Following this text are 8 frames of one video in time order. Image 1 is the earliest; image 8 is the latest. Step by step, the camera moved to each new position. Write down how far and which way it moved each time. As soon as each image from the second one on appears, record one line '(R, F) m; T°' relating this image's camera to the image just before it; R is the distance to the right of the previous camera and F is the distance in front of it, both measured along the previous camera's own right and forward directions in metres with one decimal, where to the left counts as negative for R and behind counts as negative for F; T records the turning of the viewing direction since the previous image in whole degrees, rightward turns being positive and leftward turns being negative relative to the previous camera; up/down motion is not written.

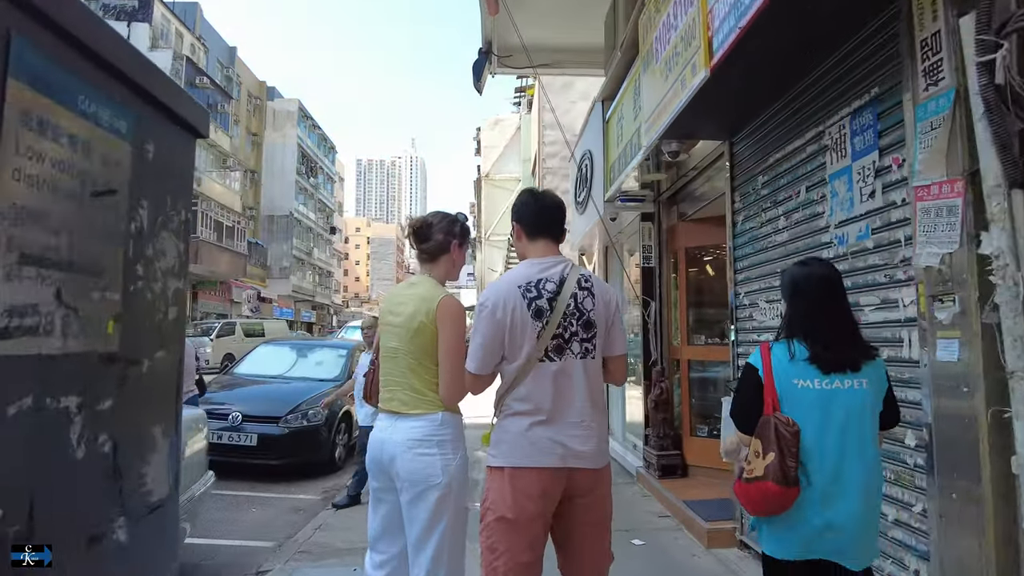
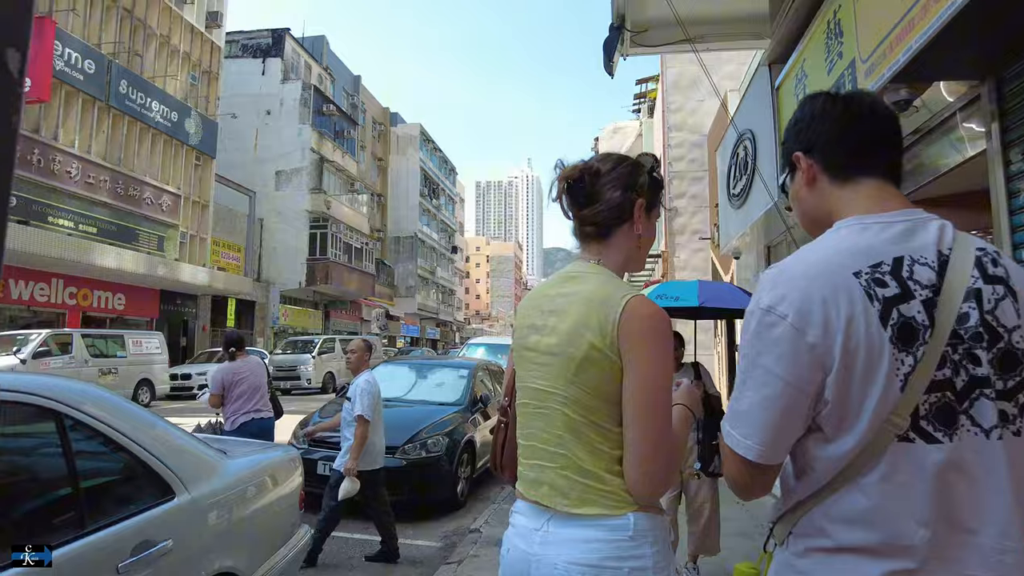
(-0.3, +1.1) m; -11°
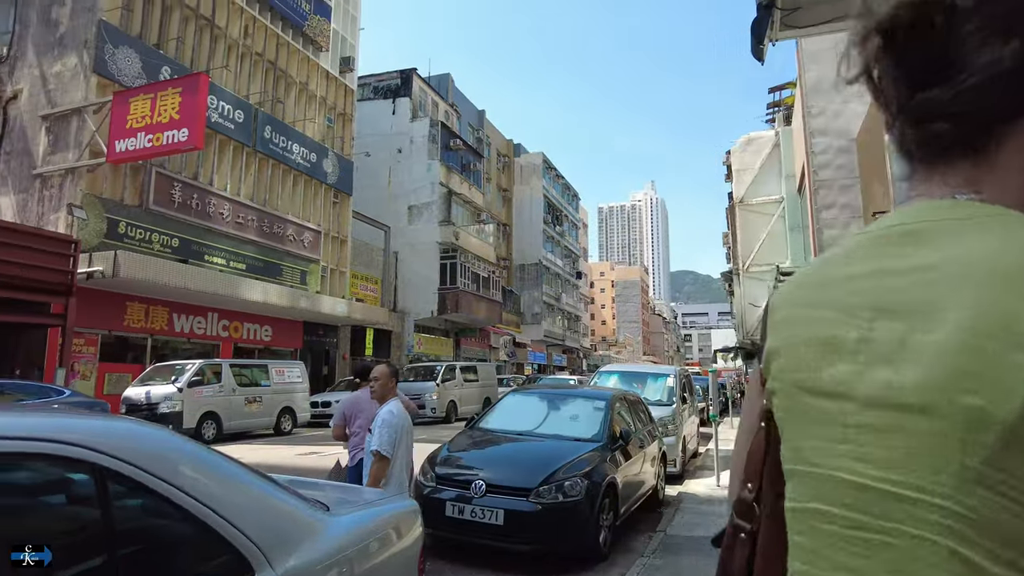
(-0.2, +0.7) m; -11°
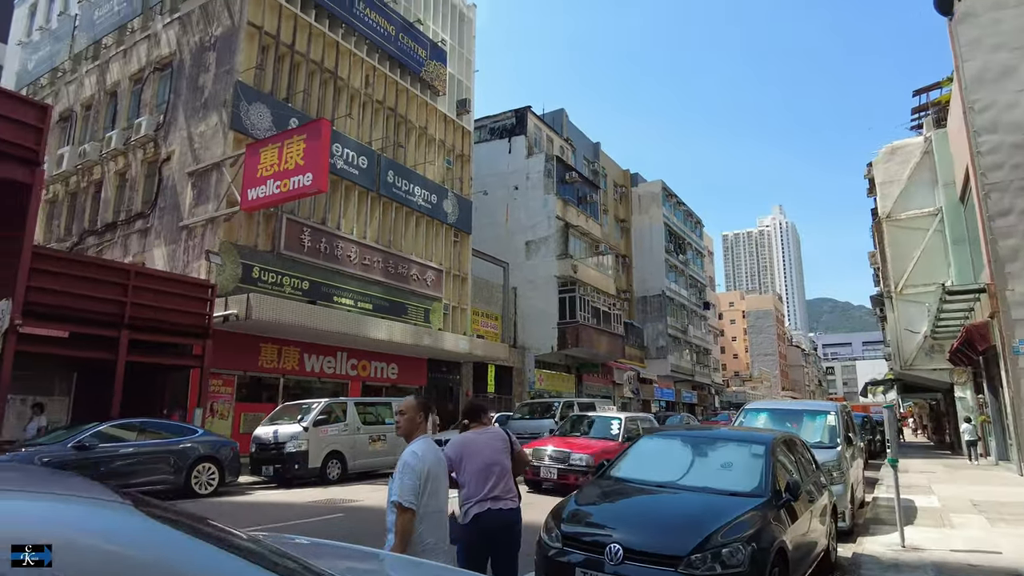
(-0.1, +0.9) m; -11°
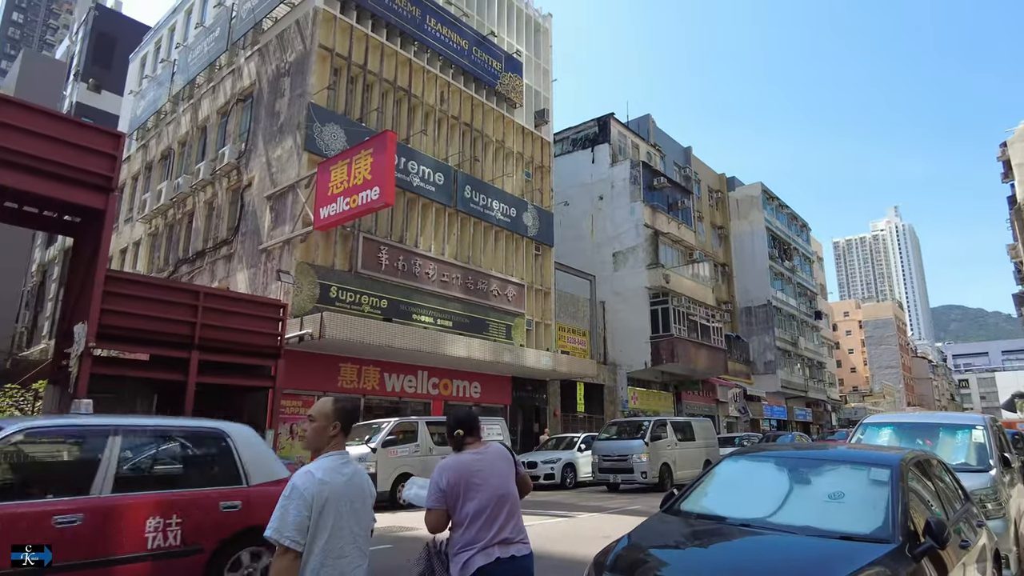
(+0.5, +1.1) m; -9°
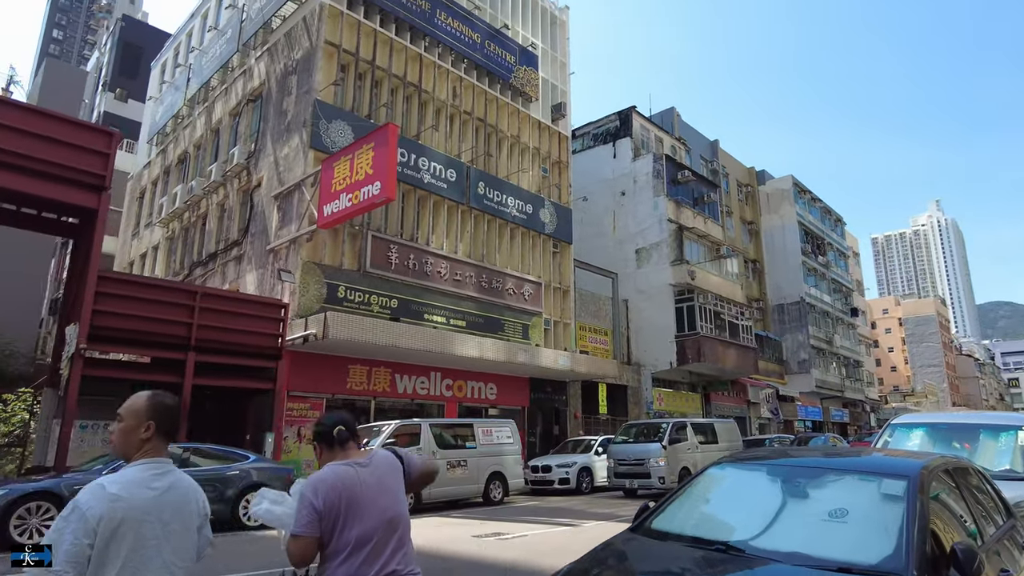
(+0.5, +0.6) m; -3°
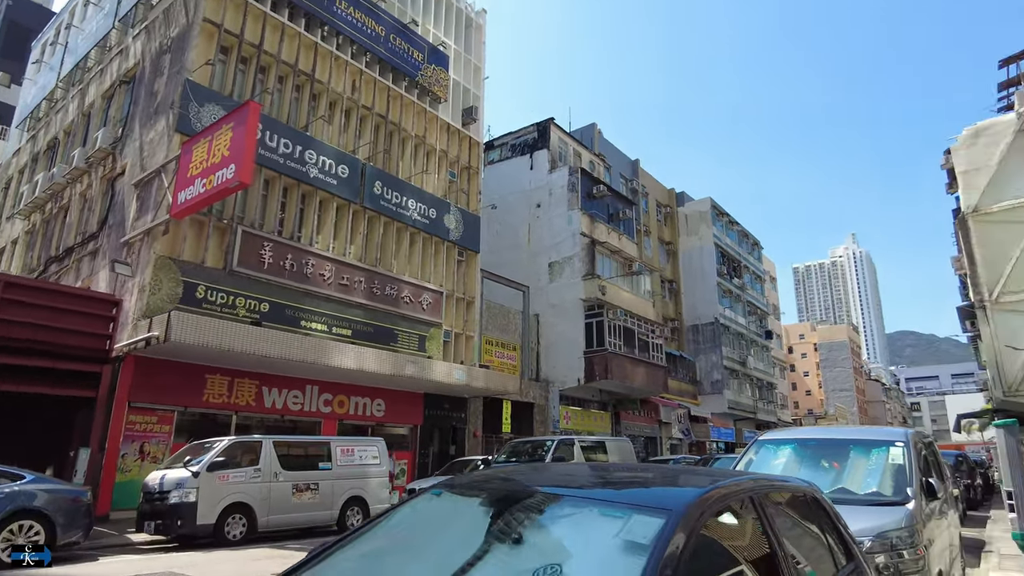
(+1.3, +1.1) m; +6°
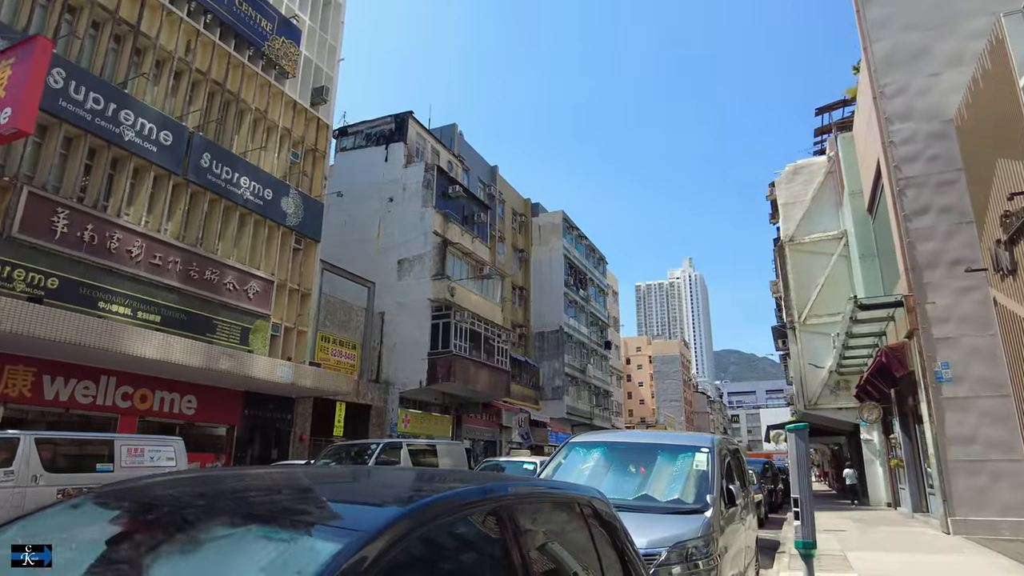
(+0.5, +0.5) m; +13°
